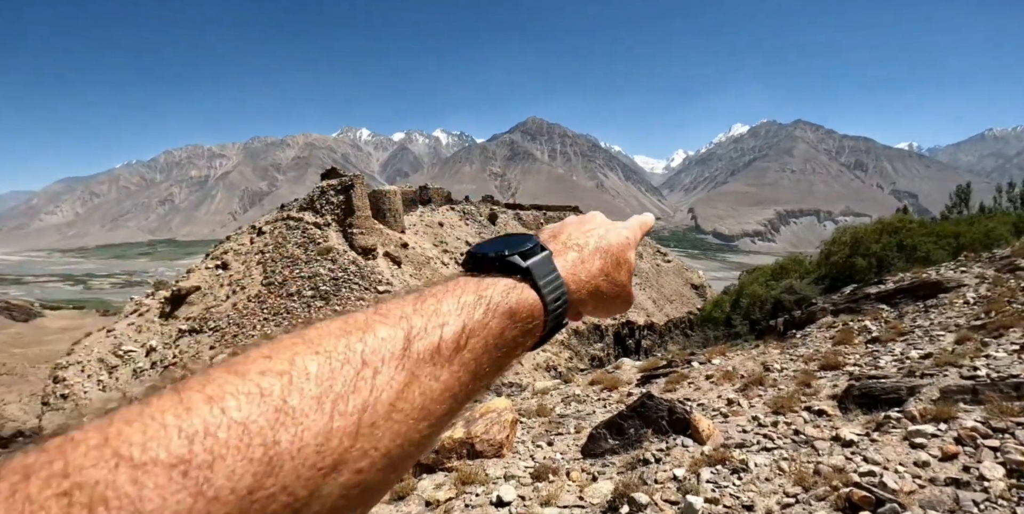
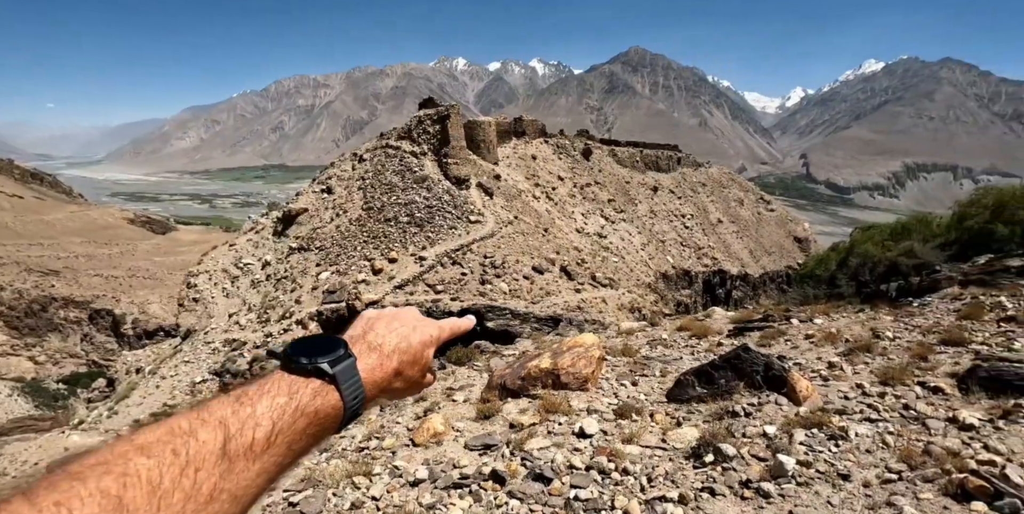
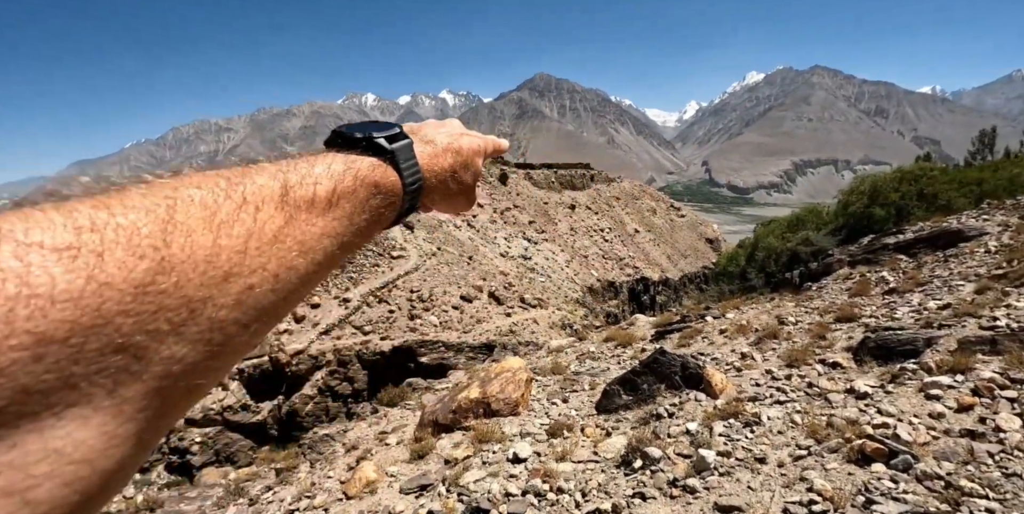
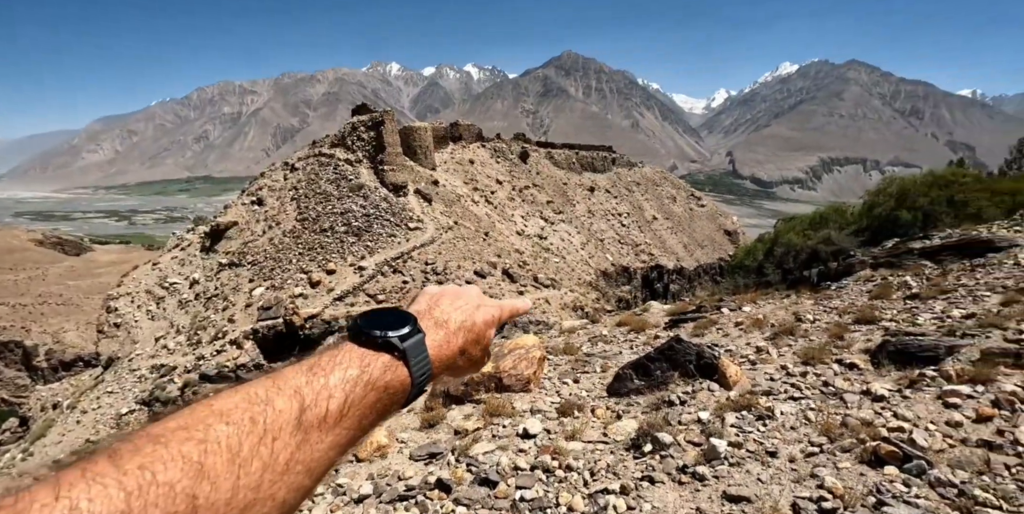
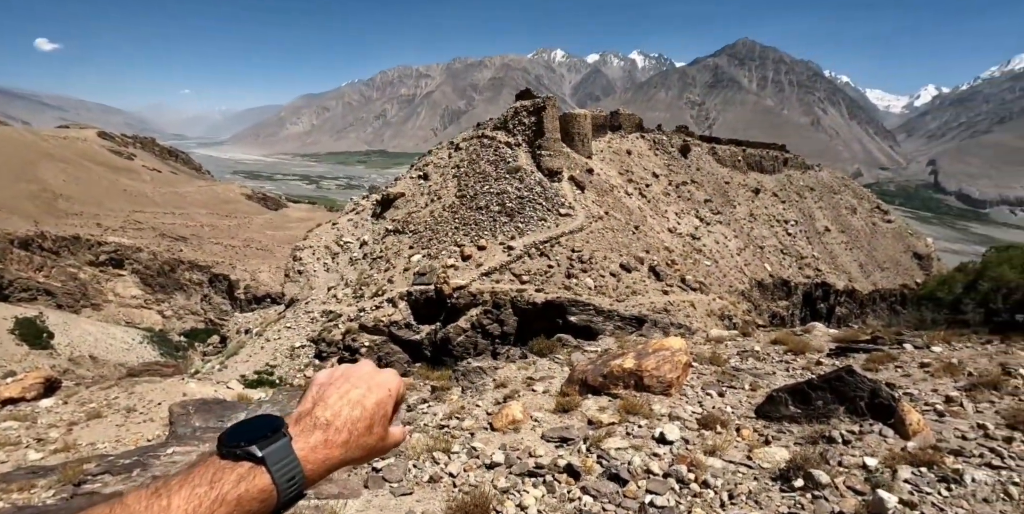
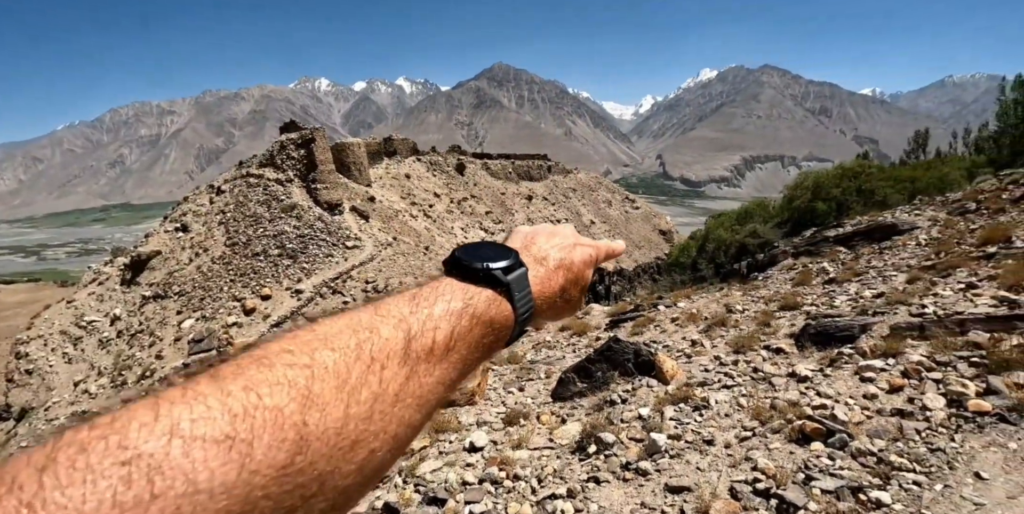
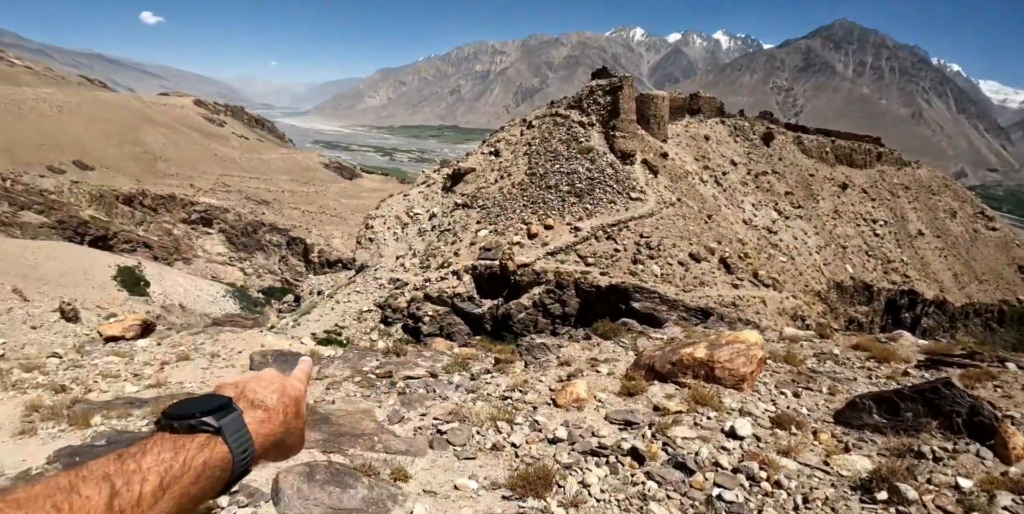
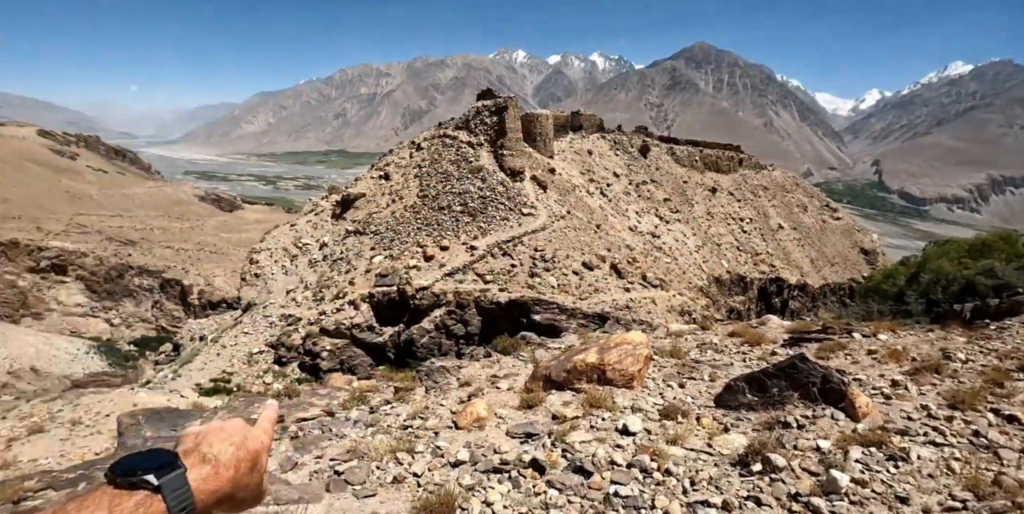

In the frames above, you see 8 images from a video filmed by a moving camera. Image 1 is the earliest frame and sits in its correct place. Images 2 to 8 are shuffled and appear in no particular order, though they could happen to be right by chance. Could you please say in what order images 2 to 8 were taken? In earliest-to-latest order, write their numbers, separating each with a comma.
8, 7, 5, 2, 4, 6, 3
